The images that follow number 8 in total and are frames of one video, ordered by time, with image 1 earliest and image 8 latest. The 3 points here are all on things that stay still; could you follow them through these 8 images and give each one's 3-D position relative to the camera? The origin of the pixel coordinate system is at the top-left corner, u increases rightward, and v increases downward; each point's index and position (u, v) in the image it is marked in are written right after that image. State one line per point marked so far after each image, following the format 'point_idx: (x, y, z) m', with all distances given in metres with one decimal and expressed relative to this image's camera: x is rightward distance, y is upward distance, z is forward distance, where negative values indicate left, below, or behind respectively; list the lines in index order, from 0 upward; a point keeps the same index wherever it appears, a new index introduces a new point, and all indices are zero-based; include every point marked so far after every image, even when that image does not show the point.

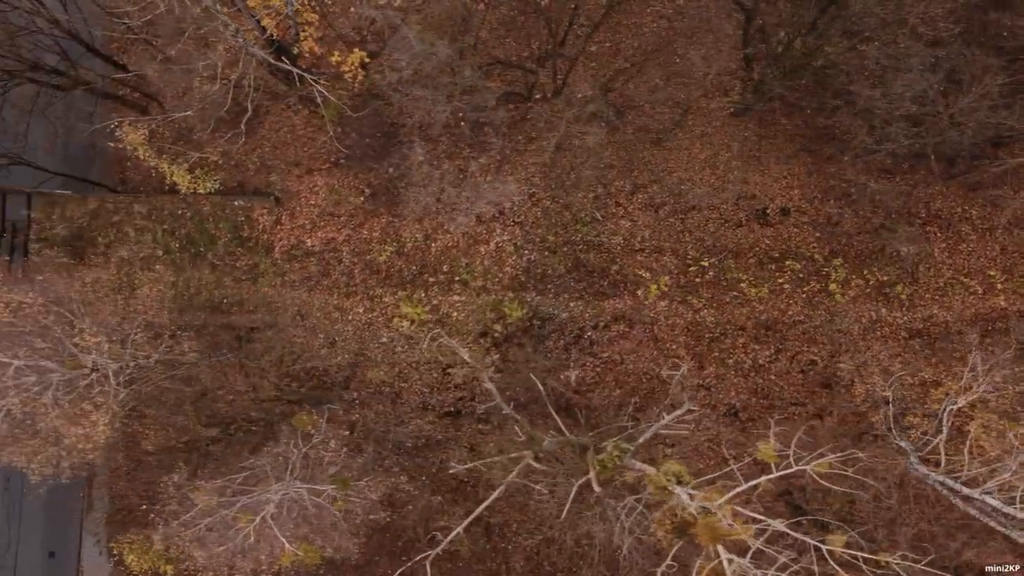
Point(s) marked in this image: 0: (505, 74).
0: (+0.2, +6.0, +13.1) m
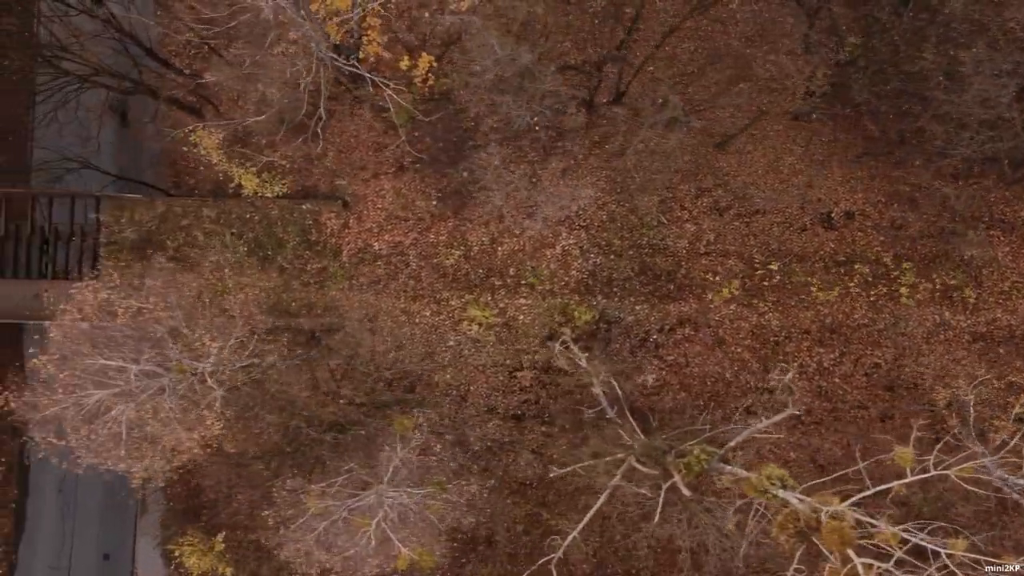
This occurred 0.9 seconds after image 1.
0: (+2.0, +5.9, +13.2) m
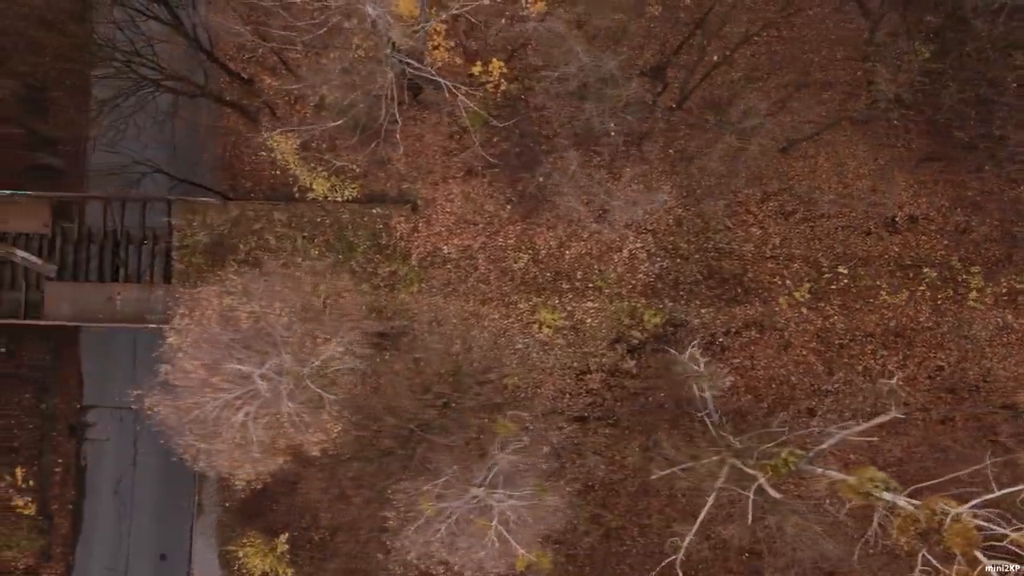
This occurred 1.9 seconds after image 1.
0: (+3.9, +5.8, +13.3) m
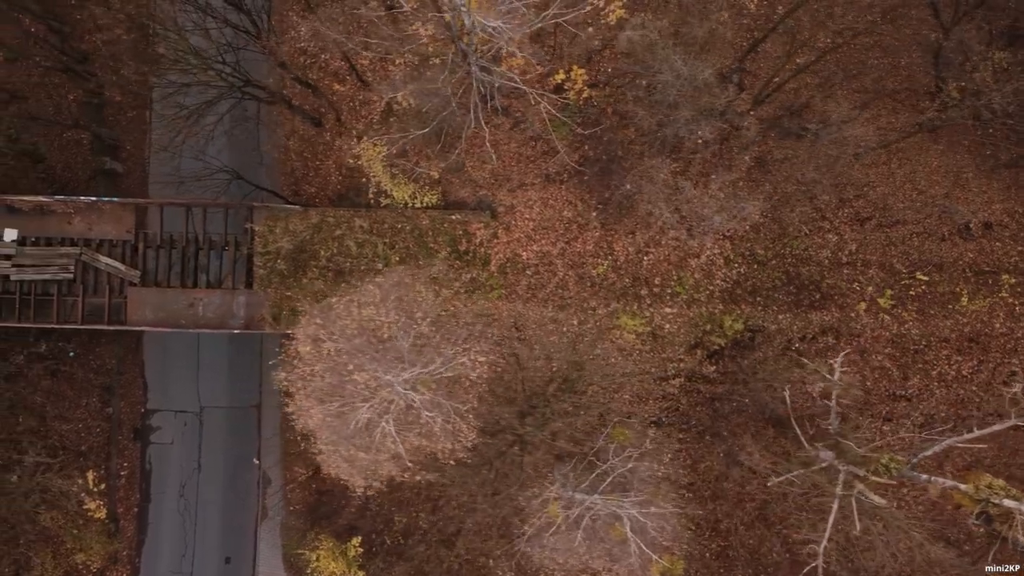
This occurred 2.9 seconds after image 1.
0: (+6.1, +5.6, +13.4) m
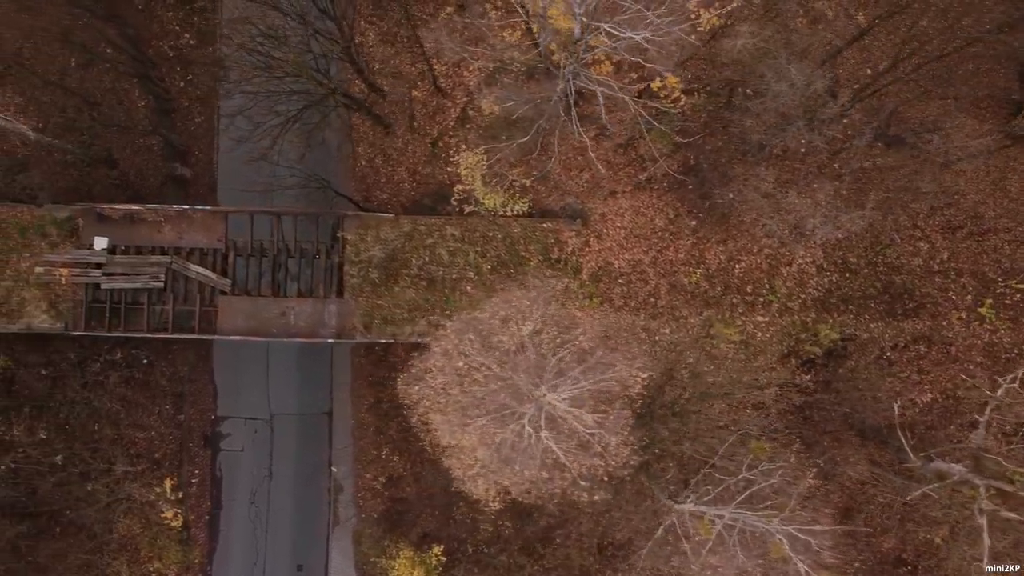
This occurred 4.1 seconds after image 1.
0: (+8.6, +5.4, +13.3) m
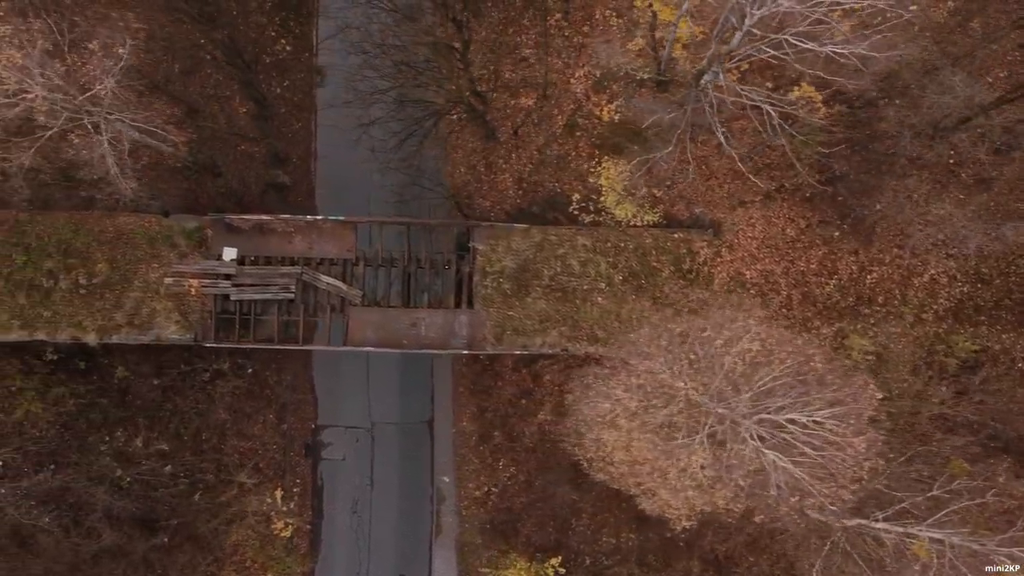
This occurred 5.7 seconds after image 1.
0: (+12.2, +5.1, +13.2) m
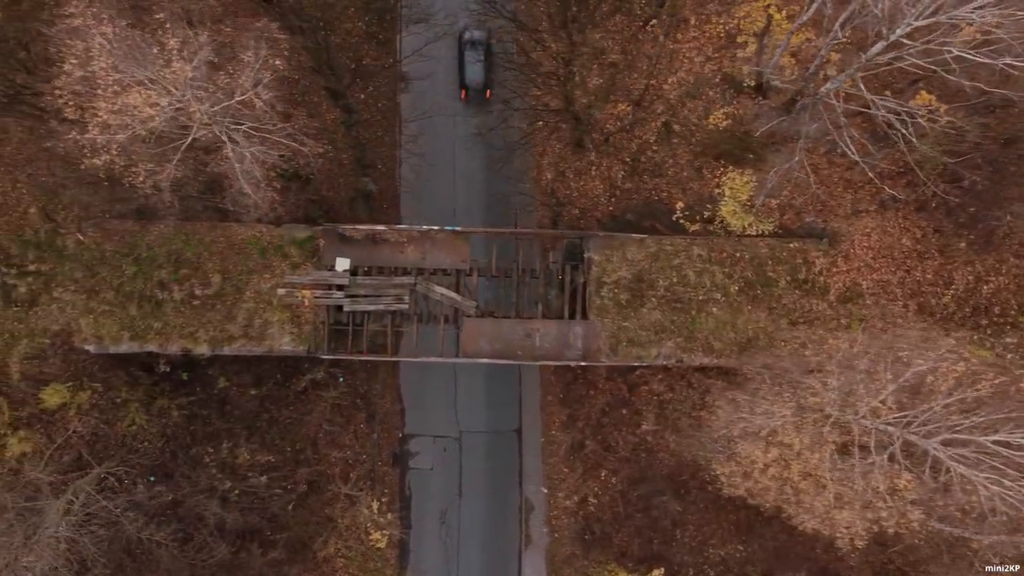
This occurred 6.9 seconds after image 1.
0: (+15.3, +4.8, +13.1) m
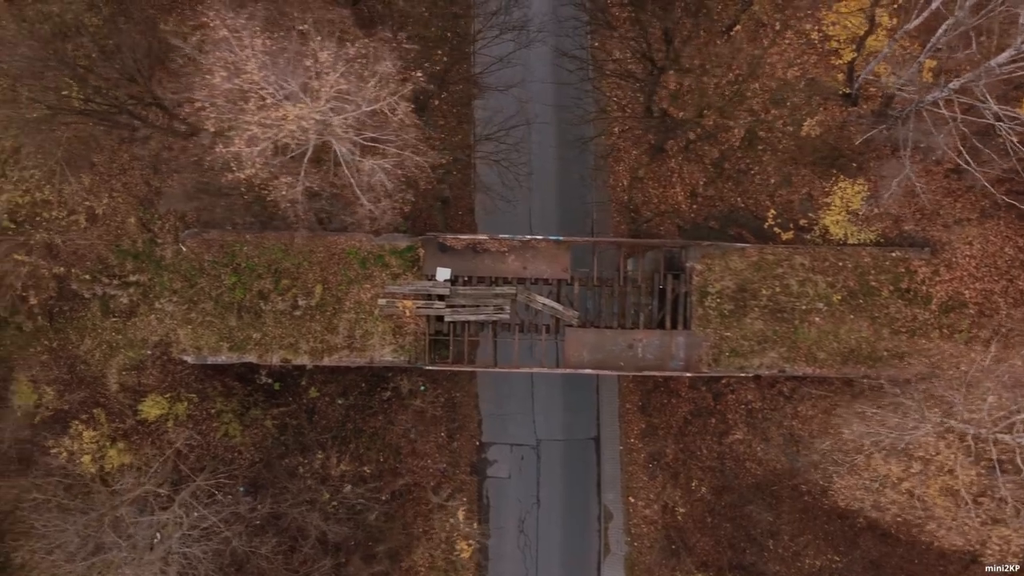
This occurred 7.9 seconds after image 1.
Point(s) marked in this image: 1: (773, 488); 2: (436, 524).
0: (+18.0, +4.6, +13.0) m
1: (+7.9, -6.0, +14.1) m
2: (-2.5, -7.3, +14.7) m
